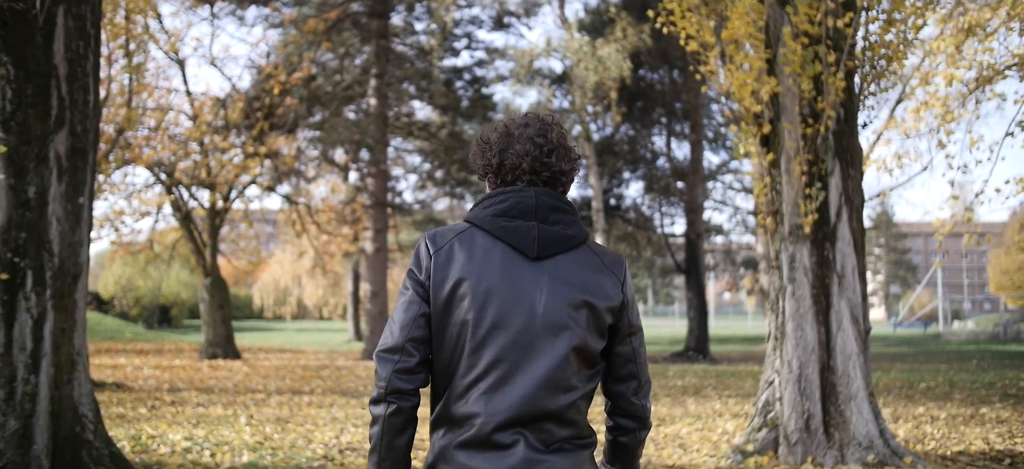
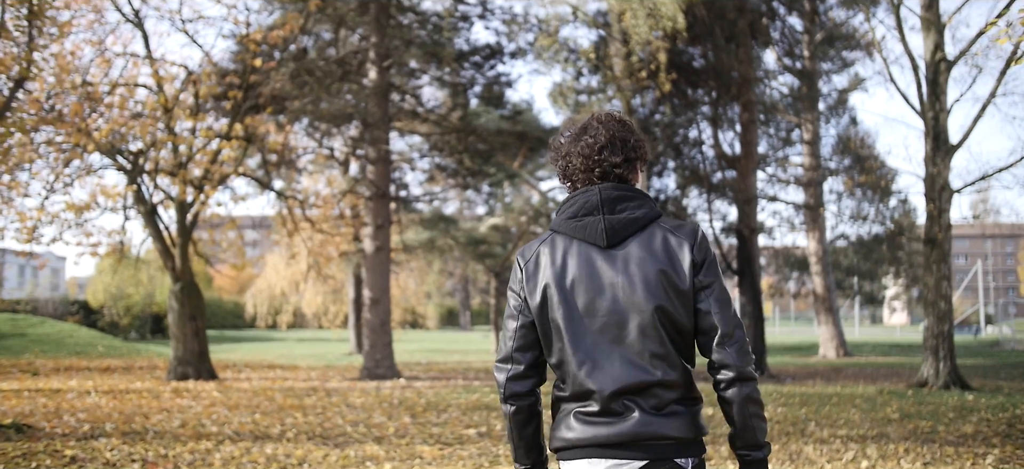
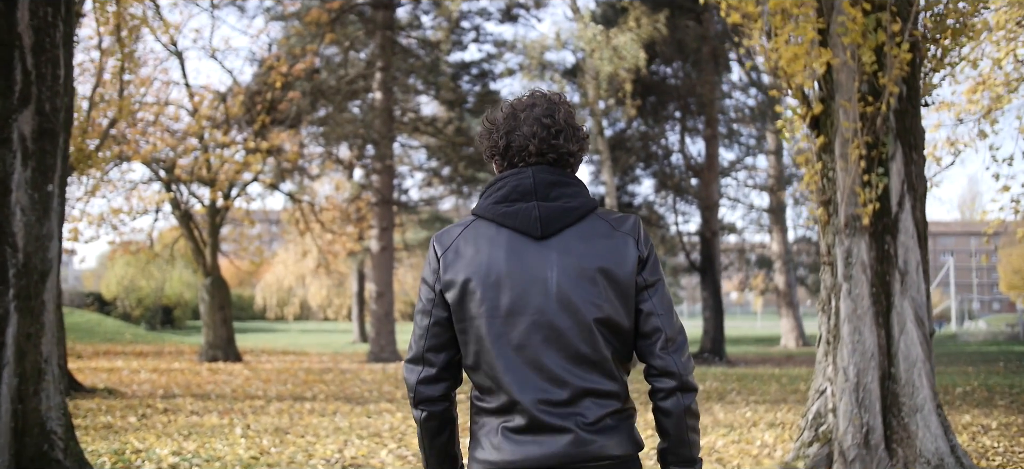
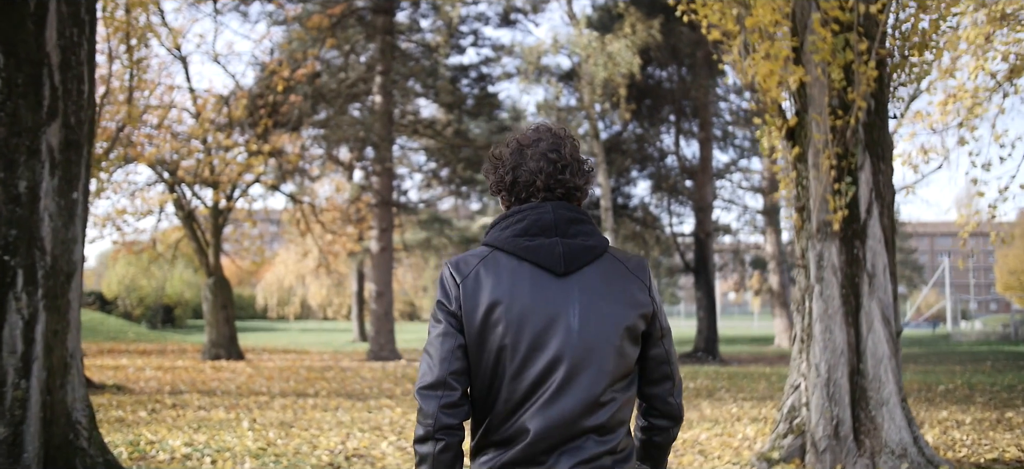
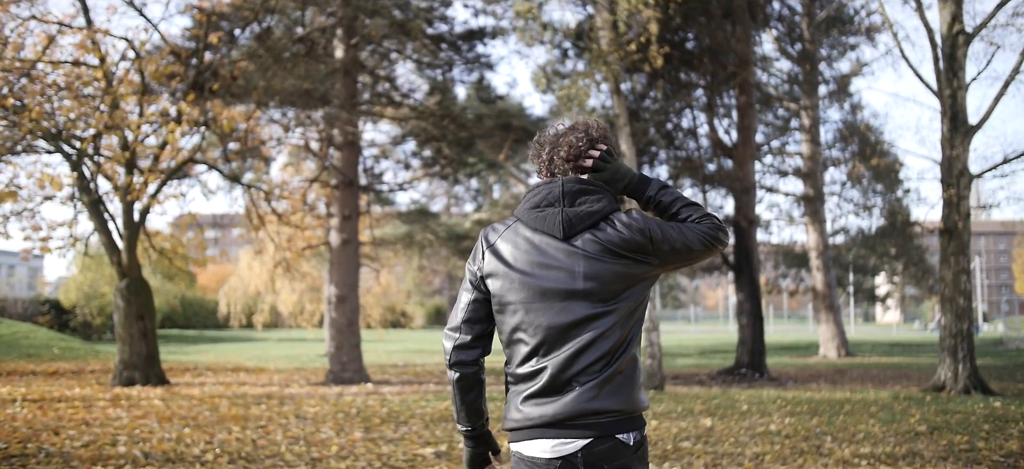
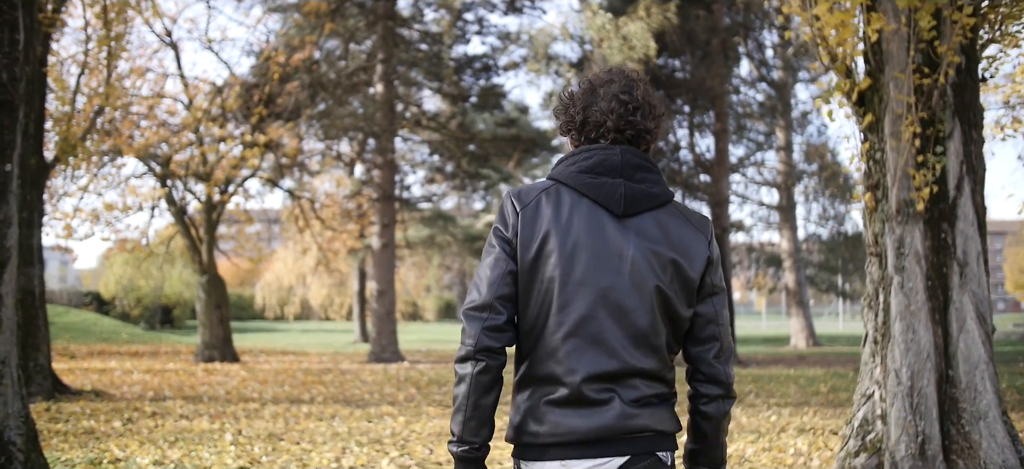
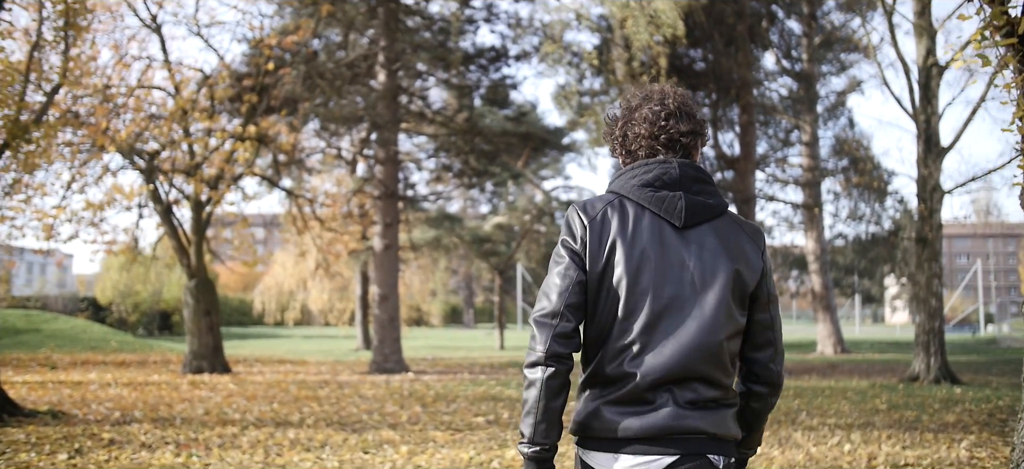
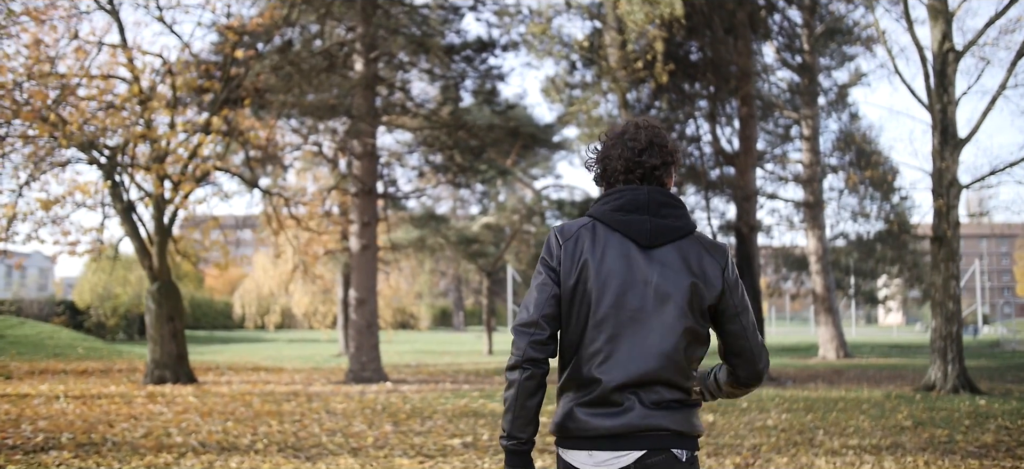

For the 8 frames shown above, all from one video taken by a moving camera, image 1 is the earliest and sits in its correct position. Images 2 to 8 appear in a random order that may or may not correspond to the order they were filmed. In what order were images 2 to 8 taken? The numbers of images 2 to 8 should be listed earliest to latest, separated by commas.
4, 3, 6, 7, 2, 8, 5
